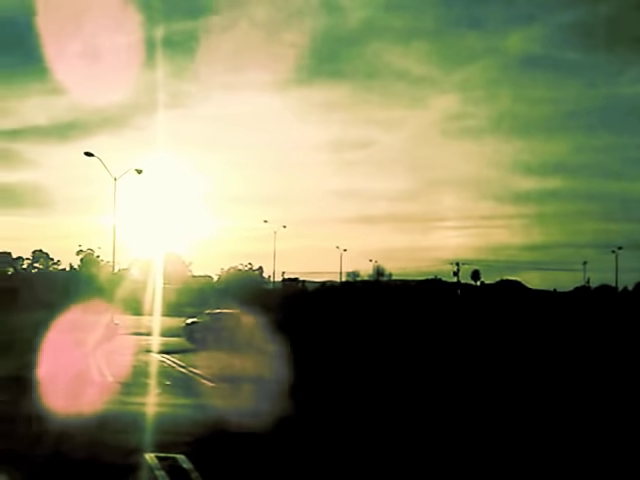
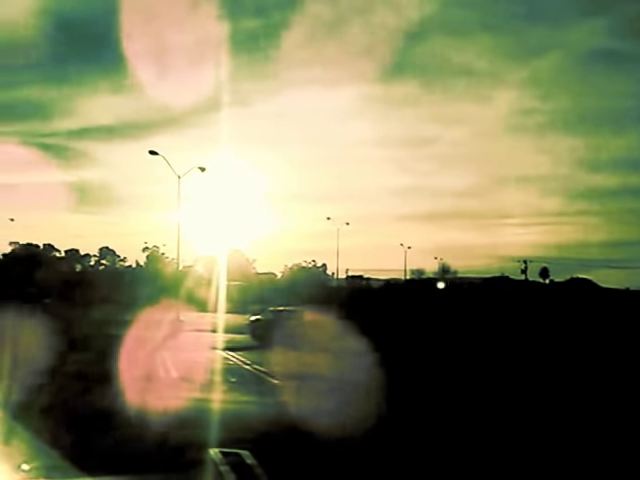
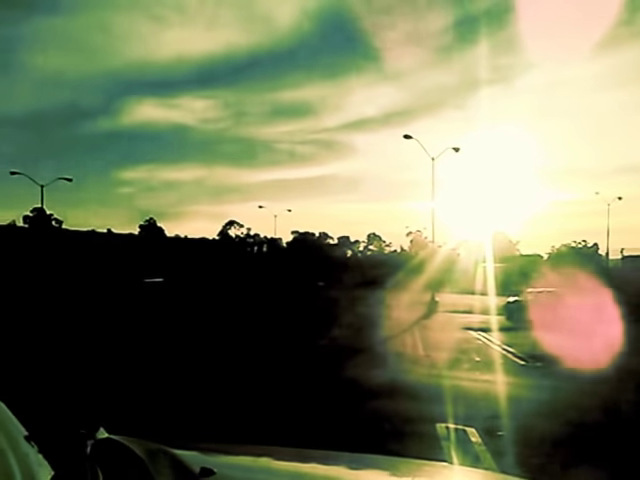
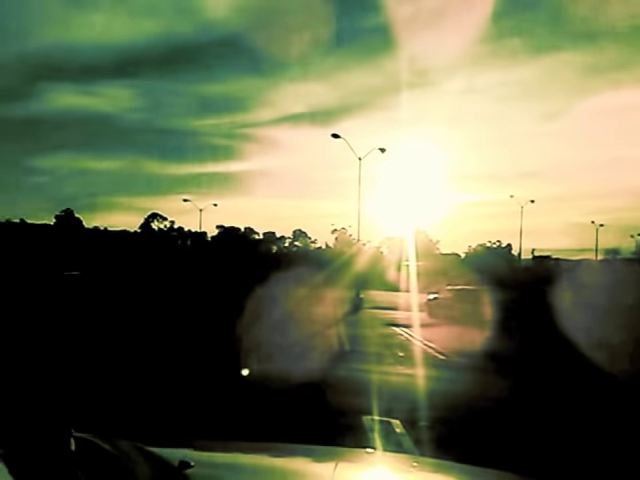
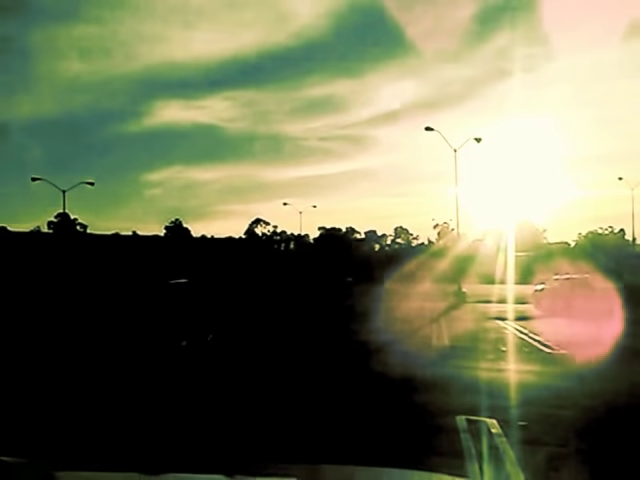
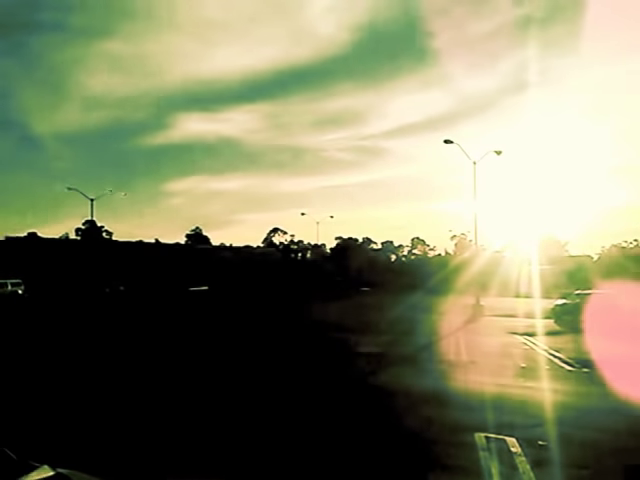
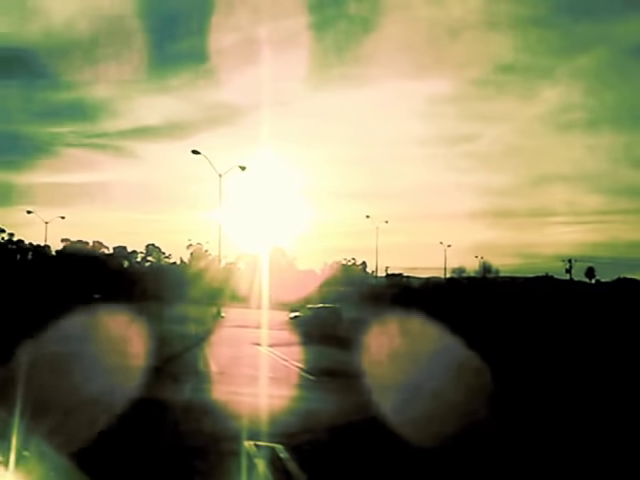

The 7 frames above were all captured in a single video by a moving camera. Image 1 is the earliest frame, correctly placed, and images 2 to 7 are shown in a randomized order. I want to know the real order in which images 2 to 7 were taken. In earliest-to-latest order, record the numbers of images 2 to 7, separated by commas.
2, 7, 4, 3, 6, 5
